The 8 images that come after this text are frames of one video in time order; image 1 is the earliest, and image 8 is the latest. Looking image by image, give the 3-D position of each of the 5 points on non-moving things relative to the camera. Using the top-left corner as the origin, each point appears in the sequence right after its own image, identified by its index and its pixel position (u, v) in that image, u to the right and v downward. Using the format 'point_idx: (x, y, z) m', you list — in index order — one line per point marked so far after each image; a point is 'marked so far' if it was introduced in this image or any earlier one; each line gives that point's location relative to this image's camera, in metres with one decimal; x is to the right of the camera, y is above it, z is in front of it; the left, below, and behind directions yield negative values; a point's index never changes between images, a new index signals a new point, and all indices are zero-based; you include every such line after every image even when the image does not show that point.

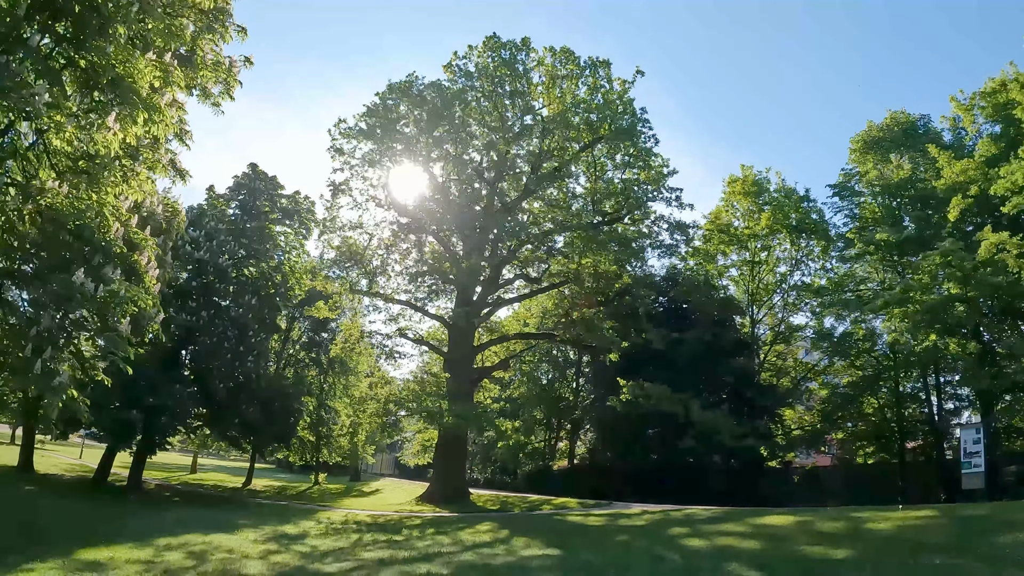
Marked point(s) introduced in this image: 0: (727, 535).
0: (+3.0, -3.3, +10.3) m
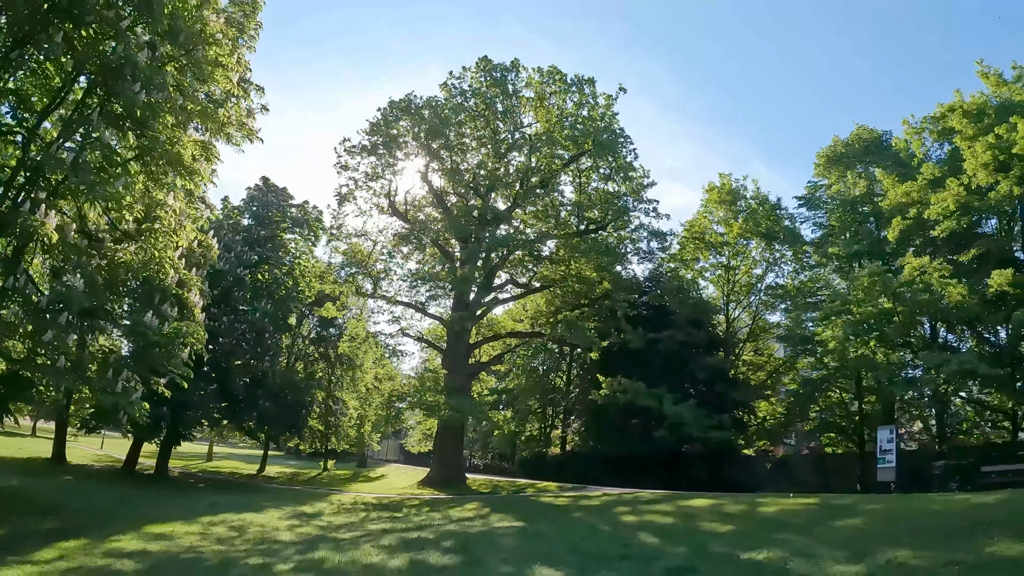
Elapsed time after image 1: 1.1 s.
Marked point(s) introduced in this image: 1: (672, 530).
0: (+2.5, -3.9, +13.3) m
1: (+2.3, -3.5, +11.2) m
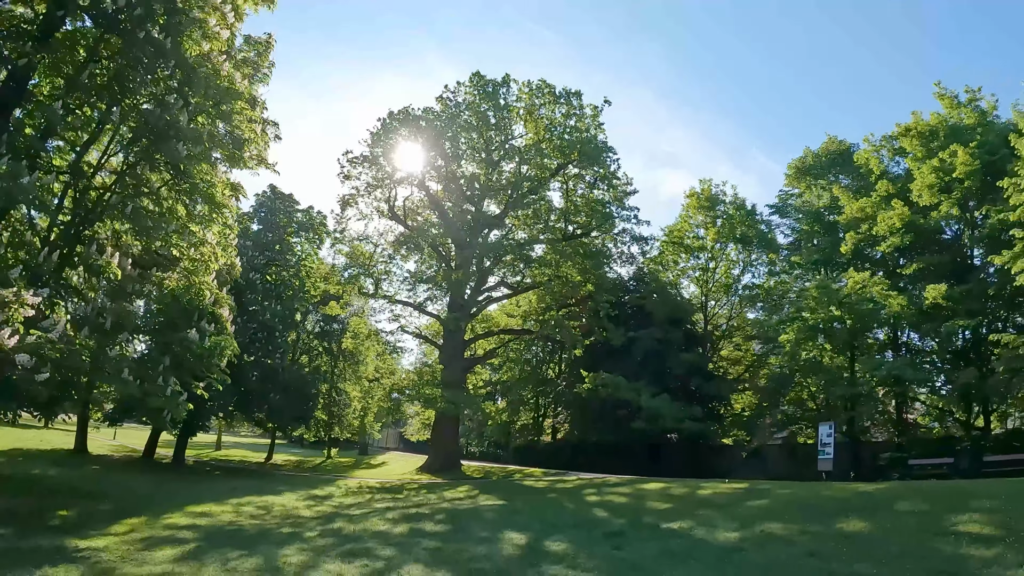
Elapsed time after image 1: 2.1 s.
0: (+2.1, -4.3, +16.0) m
1: (+2.0, -3.9, +13.9) m
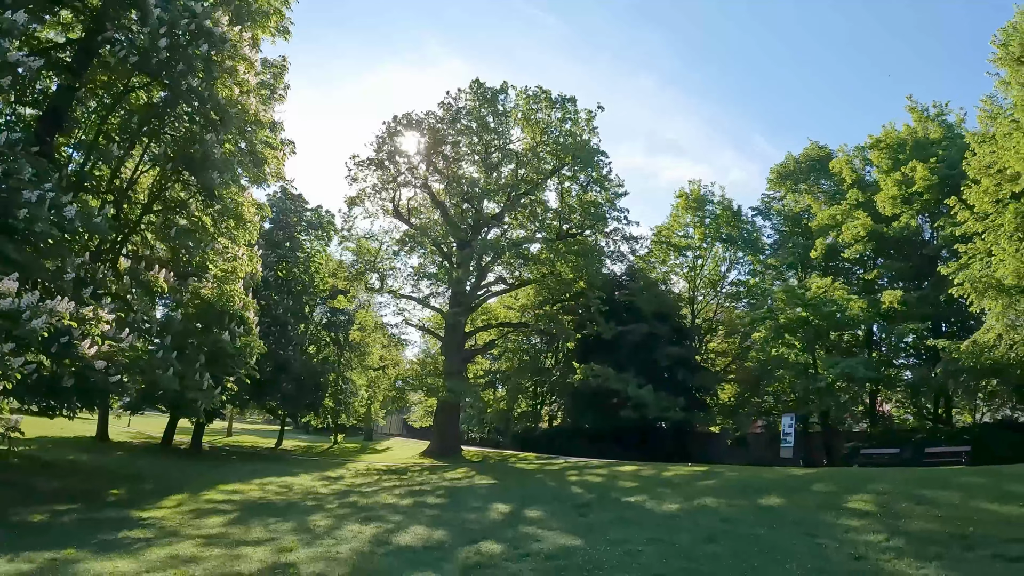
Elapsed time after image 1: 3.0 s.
0: (+1.9, -4.4, +18.3) m
1: (+1.7, -4.2, +16.2) m
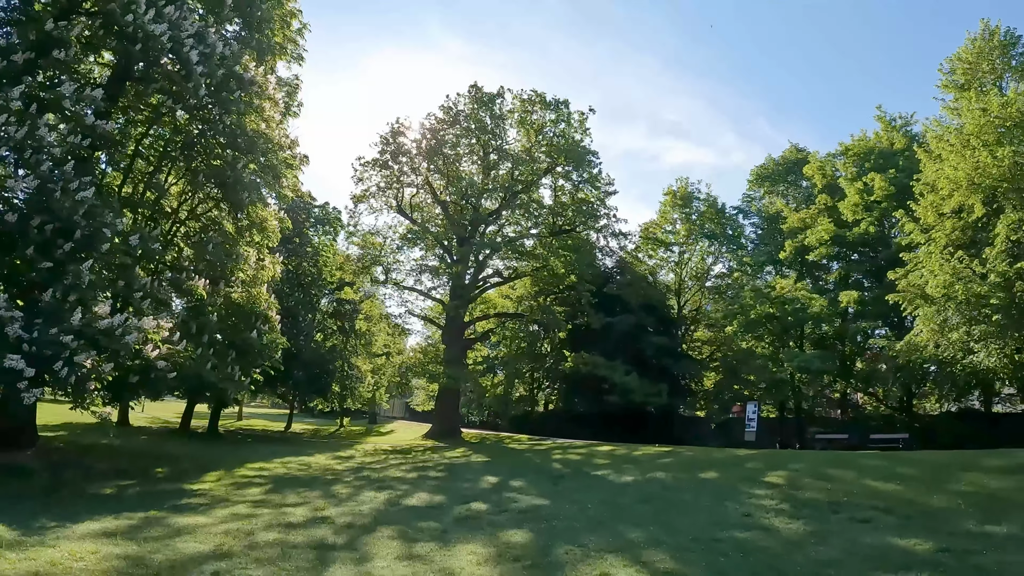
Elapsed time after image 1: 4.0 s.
0: (+1.7, -4.5, +21.1) m
1: (+1.5, -4.3, +18.9) m
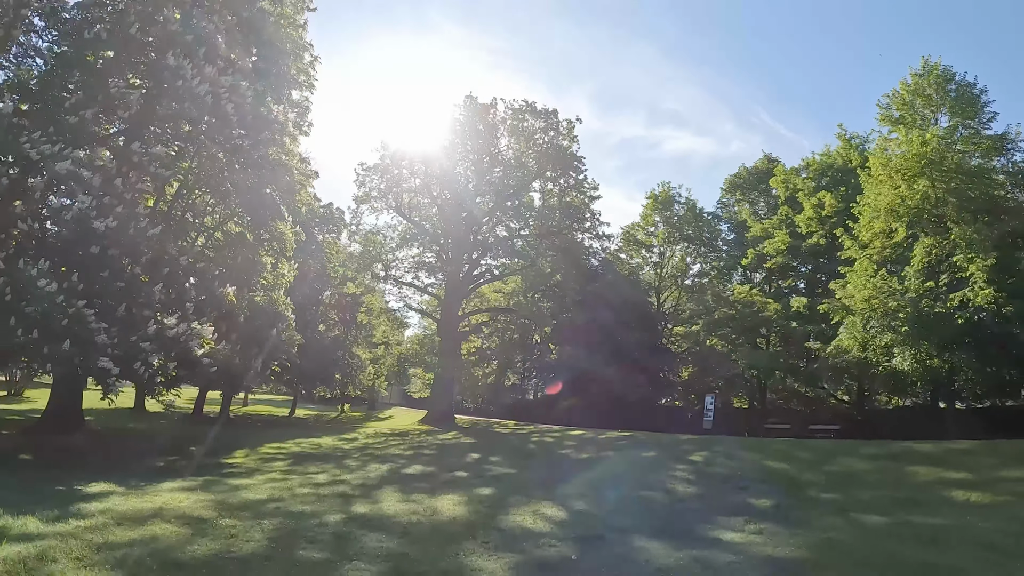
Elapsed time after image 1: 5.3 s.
0: (+1.1, -4.7, +24.5) m
1: (+1.0, -4.5, +22.3) m
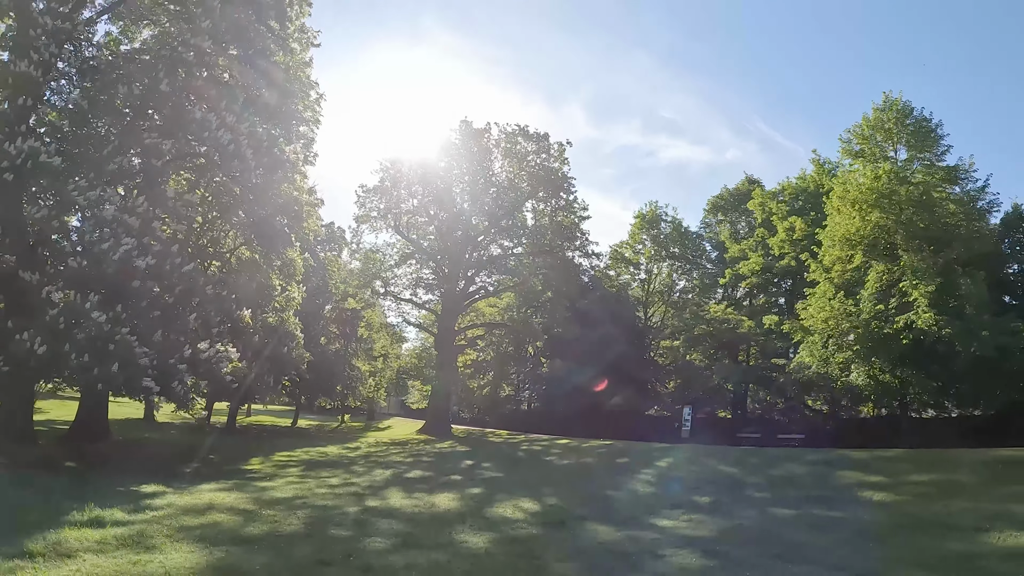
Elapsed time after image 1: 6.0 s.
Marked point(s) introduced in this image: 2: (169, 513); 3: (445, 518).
0: (+0.8, -5.4, +26.7) m
1: (+0.7, -5.2, +24.6) m
2: (-4.7, -3.1, +10.5) m
3: (-0.9, -3.2, +10.7) m
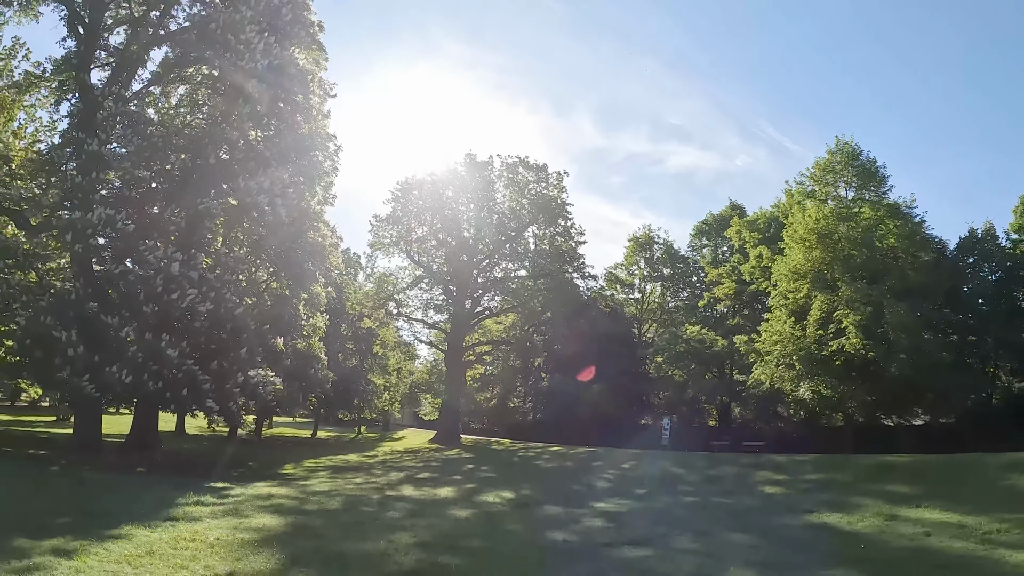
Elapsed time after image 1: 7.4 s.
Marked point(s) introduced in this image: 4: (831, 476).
0: (+0.7, -6.5, +30.7) m
1: (+0.5, -6.3, +28.6) m
2: (-5.1, -4.0, +14.7) m
3: (-1.3, -4.1, +14.8) m
4: (+7.2, -4.2, +17.5) m
